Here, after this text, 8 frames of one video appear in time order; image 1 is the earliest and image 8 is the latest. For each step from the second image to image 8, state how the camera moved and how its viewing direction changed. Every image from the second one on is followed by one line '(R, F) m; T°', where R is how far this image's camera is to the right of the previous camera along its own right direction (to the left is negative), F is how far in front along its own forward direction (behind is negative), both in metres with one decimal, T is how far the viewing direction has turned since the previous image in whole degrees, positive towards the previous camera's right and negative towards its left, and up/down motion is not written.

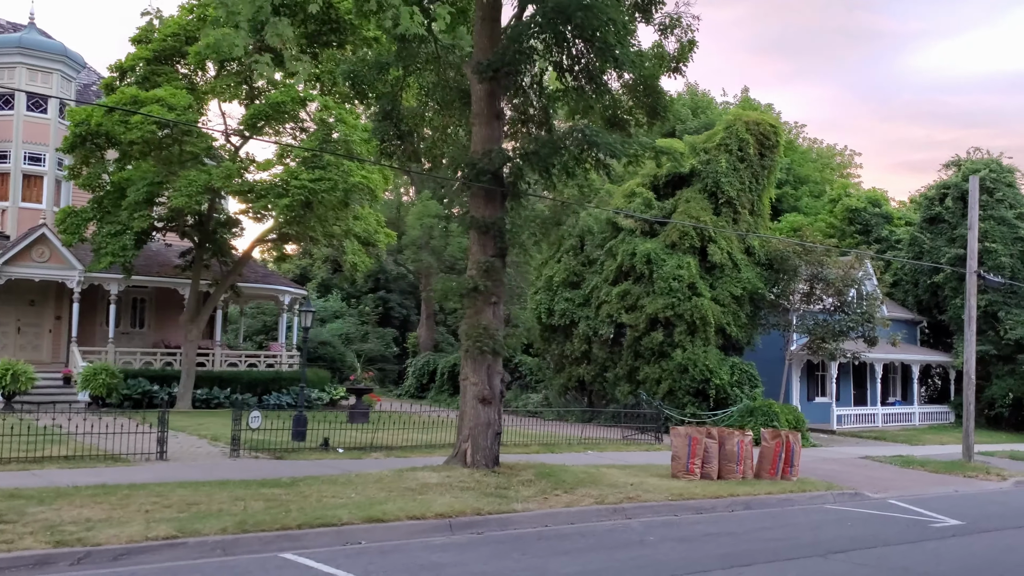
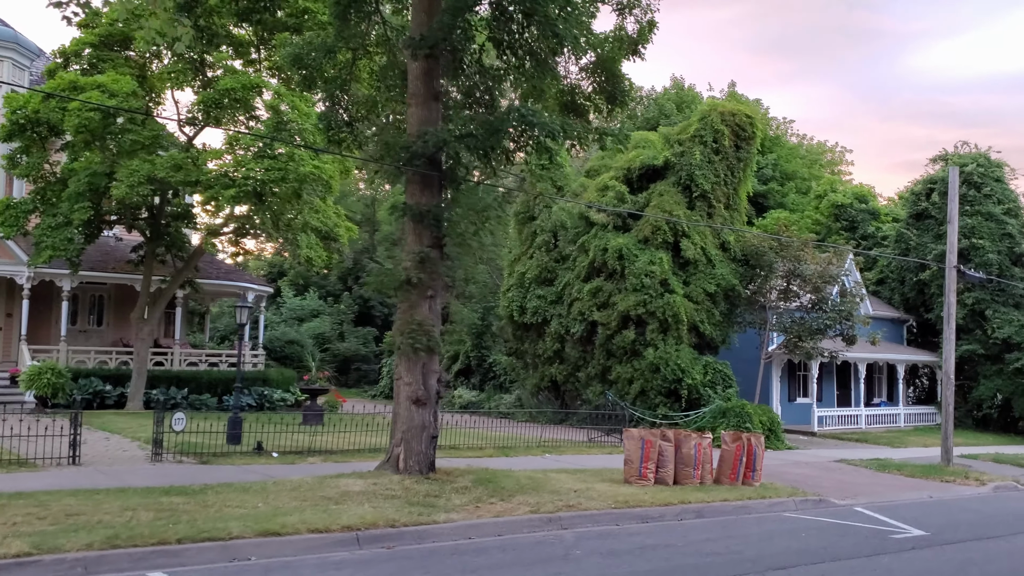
(+0.8, +0.8) m; 0°
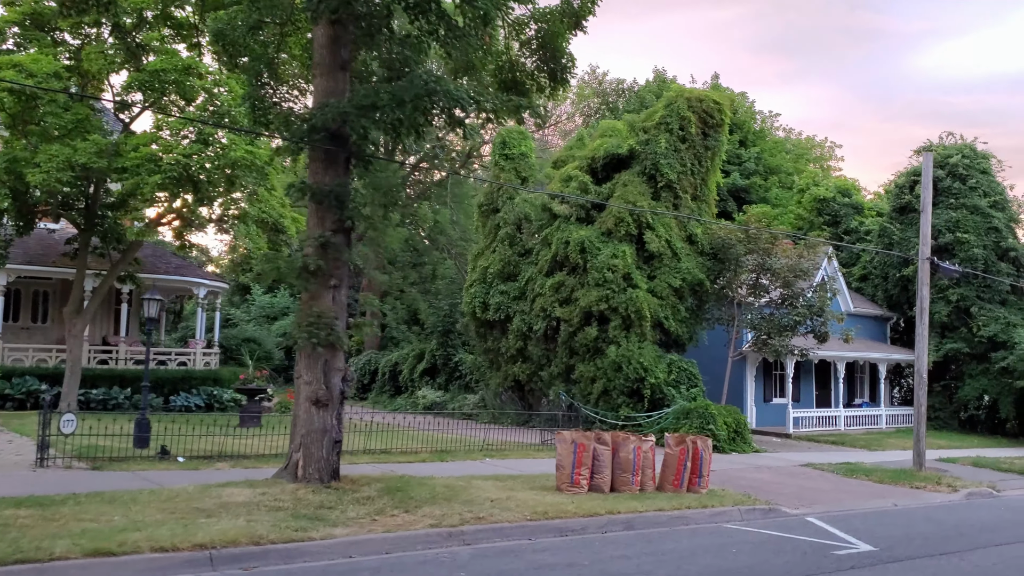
(+1.0, +1.1) m; 0°
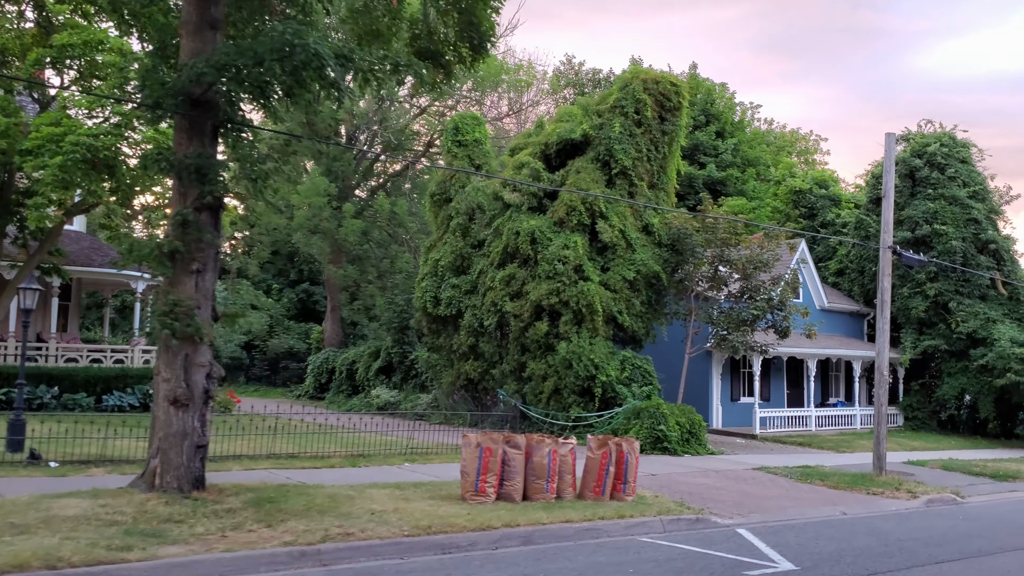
(+1.2, +1.2) m; 0°
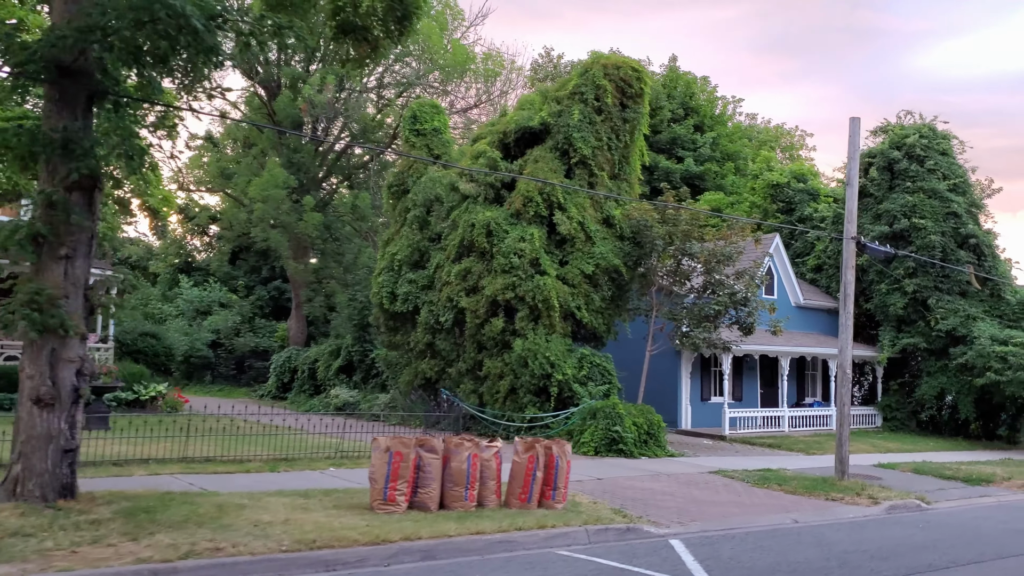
(+0.9, +0.9) m; 0°
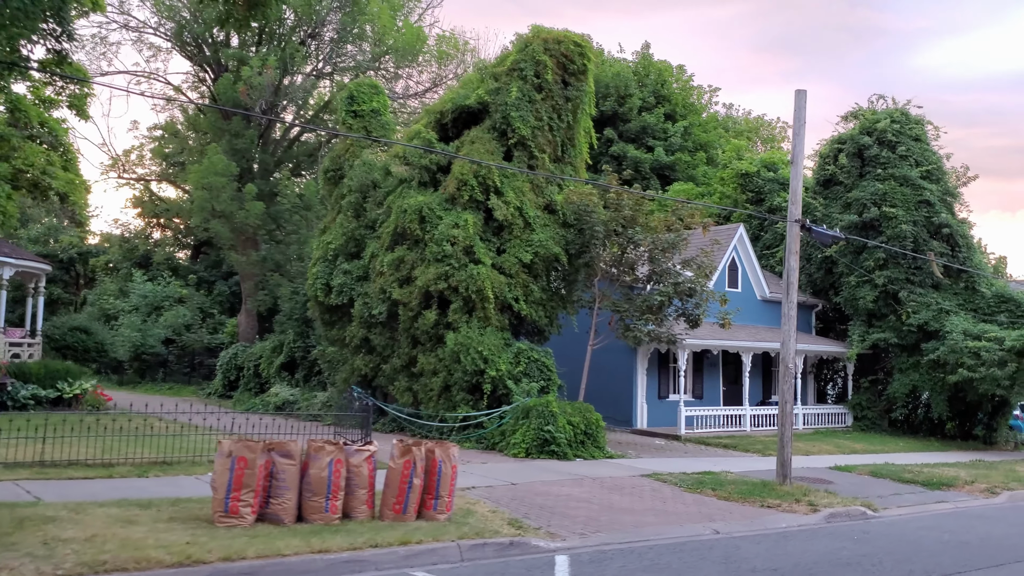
(+1.3, +1.2) m; 0°
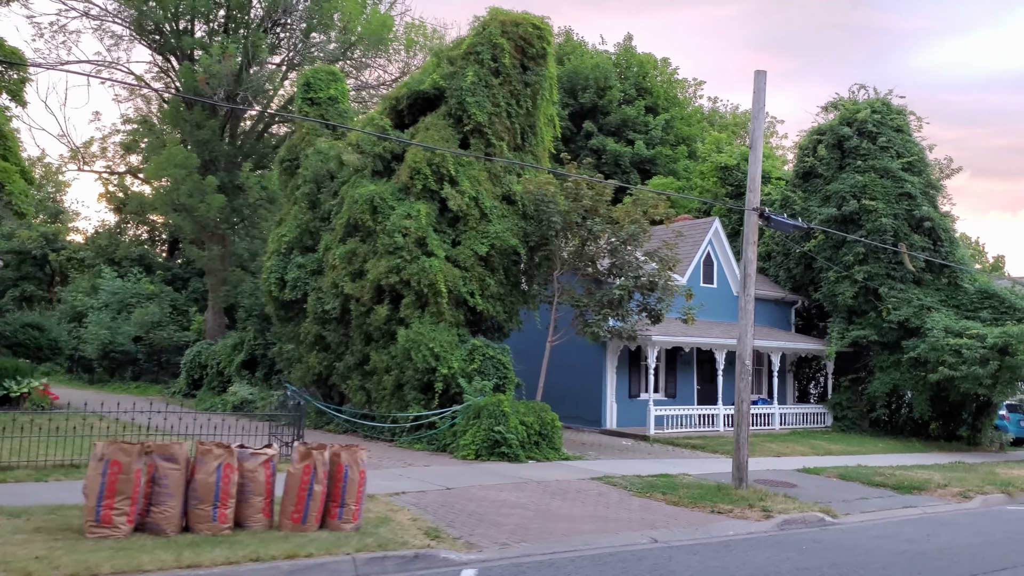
(+0.8, +0.8) m; 0°
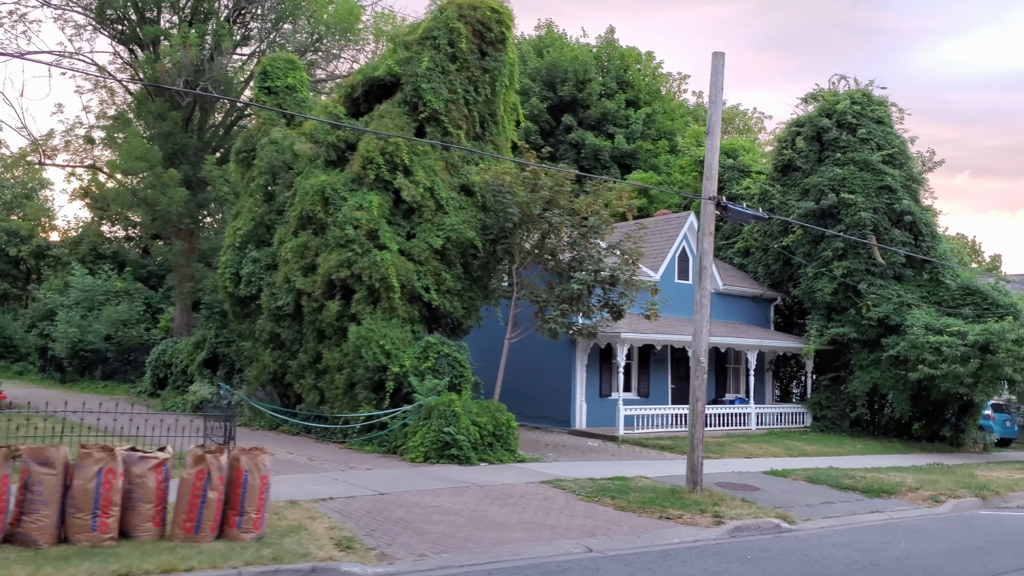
(+0.7, +0.7) m; 0°
